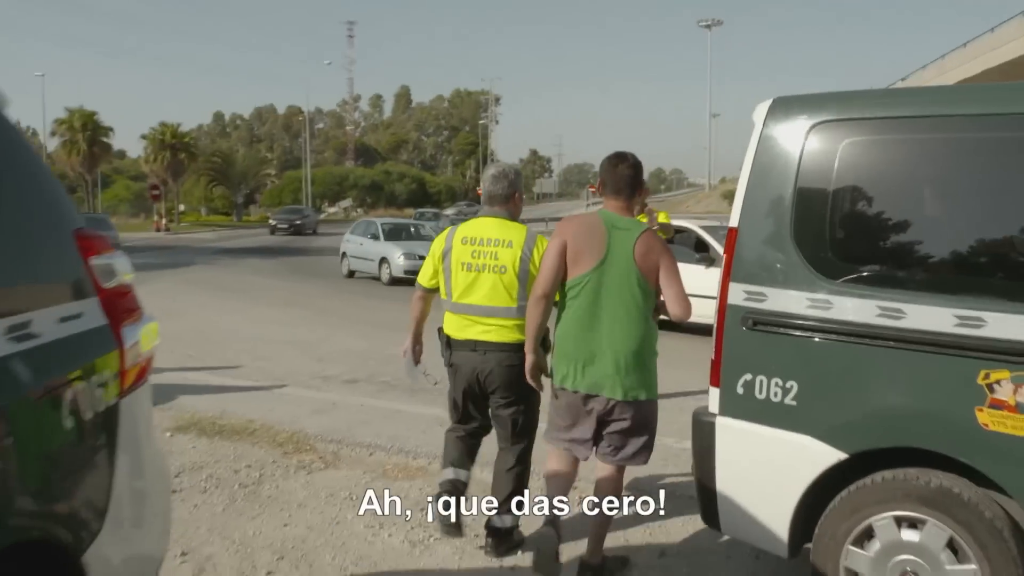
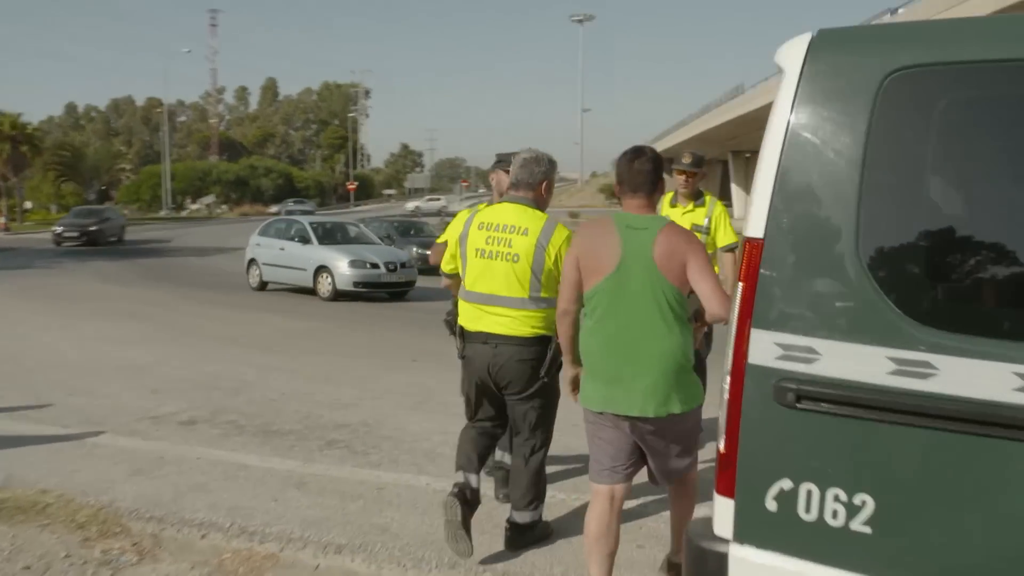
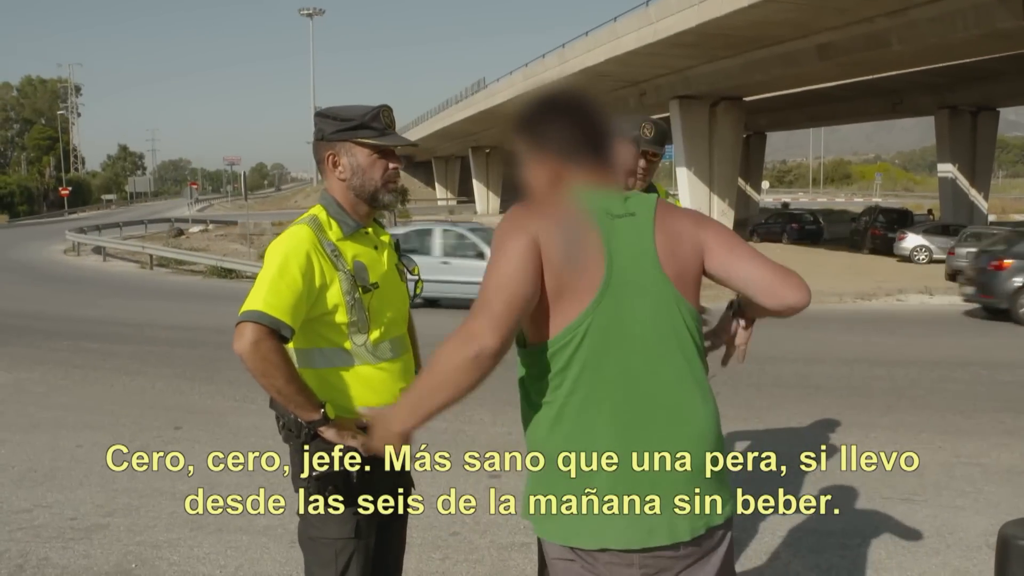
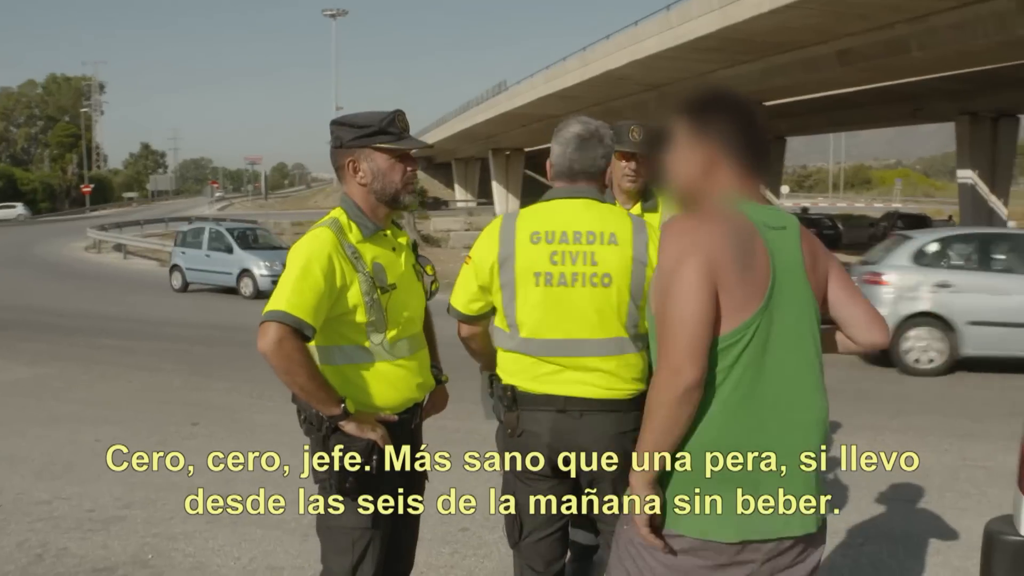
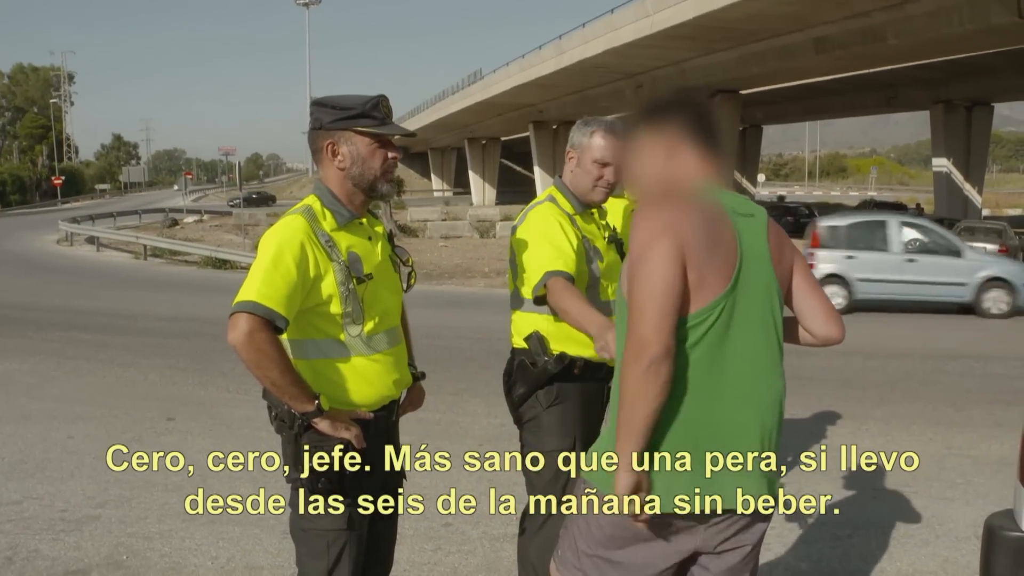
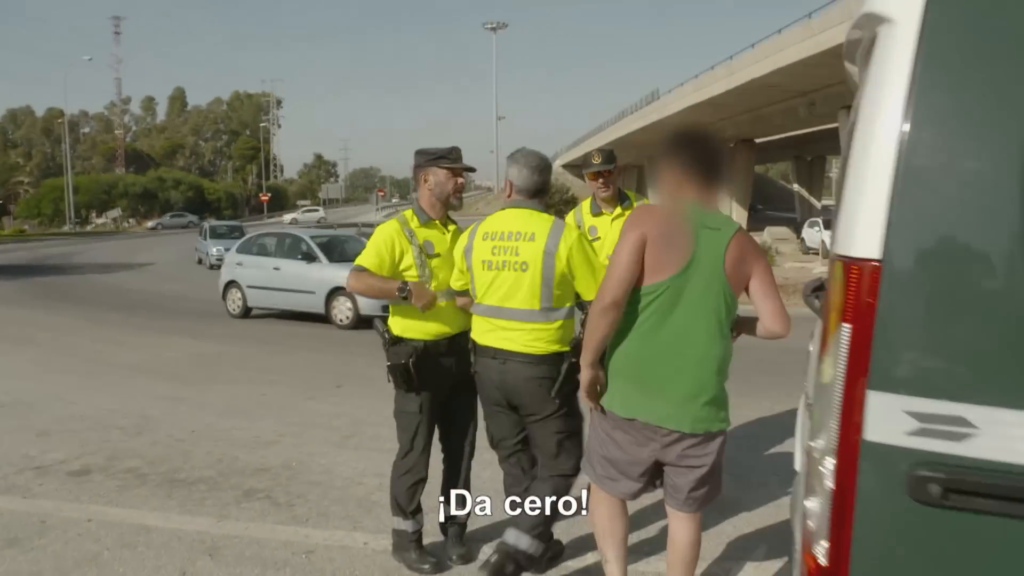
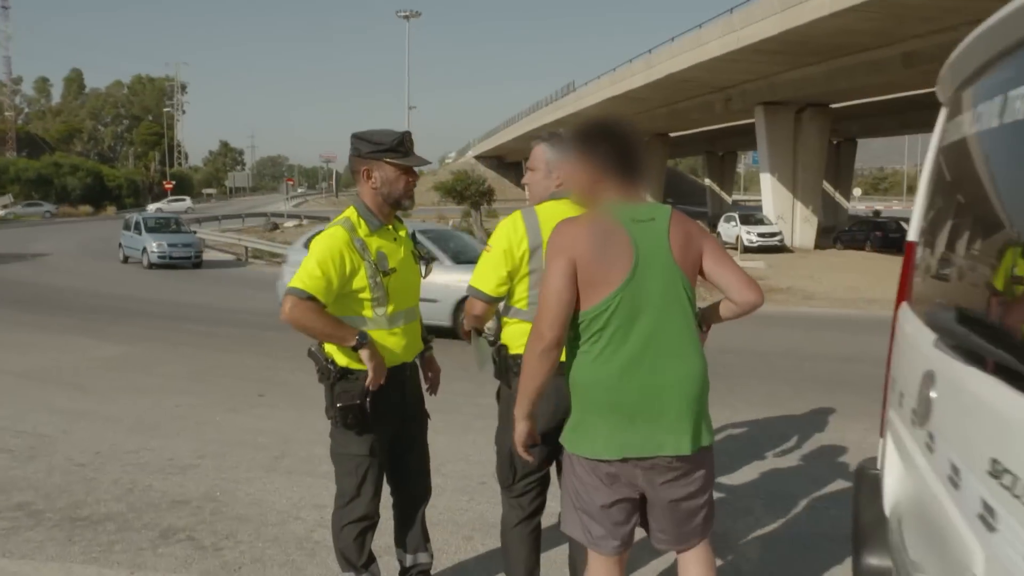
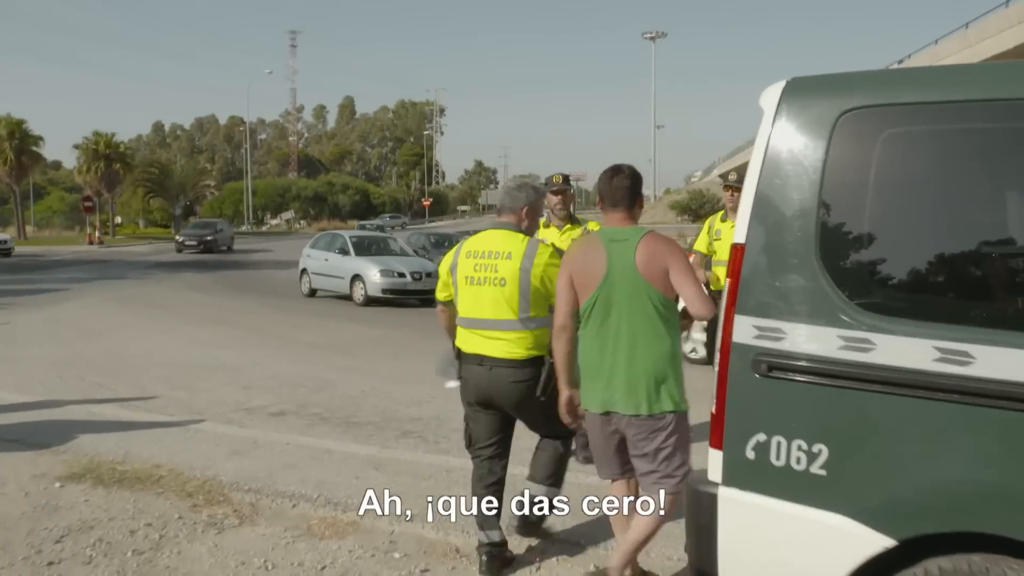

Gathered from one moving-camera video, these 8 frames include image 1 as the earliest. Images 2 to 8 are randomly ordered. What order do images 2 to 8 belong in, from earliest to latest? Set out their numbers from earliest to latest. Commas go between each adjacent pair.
8, 2, 6, 7, 4, 3, 5
